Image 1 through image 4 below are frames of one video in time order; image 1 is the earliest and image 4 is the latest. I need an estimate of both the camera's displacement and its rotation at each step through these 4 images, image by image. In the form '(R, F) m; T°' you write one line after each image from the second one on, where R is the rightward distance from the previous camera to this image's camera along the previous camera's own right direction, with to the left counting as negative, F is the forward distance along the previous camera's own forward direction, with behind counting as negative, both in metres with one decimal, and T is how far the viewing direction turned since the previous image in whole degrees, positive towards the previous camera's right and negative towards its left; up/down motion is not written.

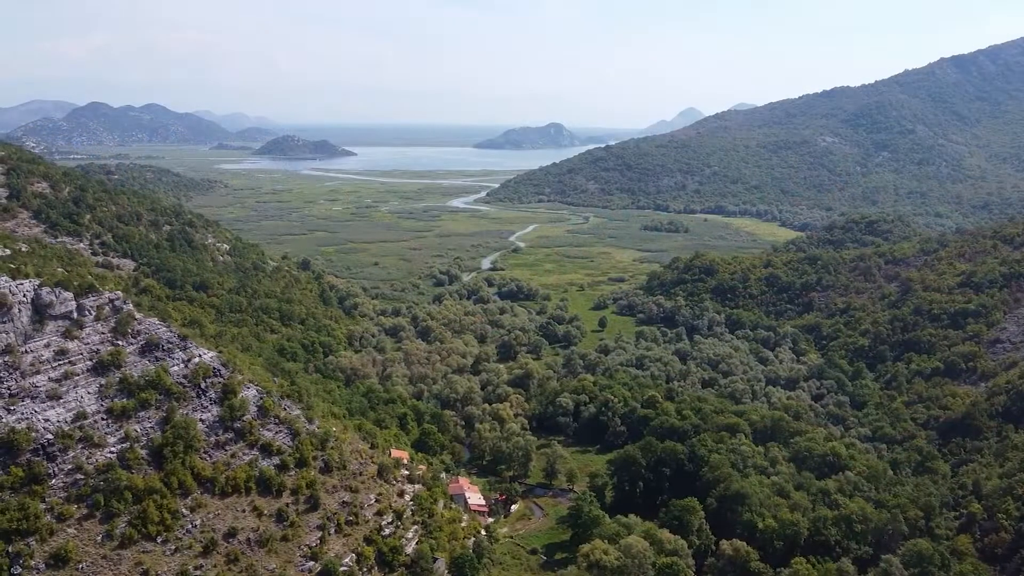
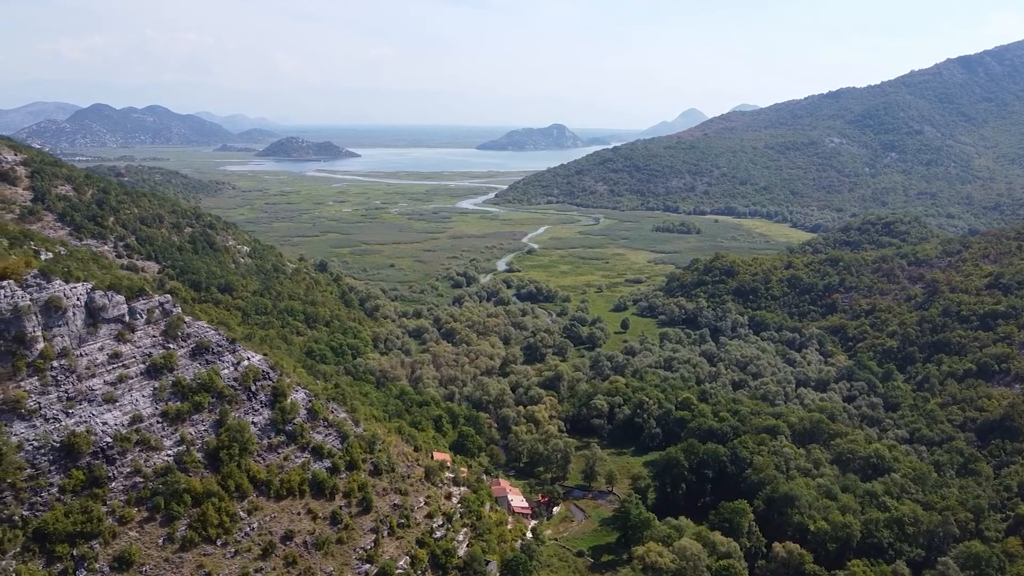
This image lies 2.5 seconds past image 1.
(-2.1, -0.1) m; 0°
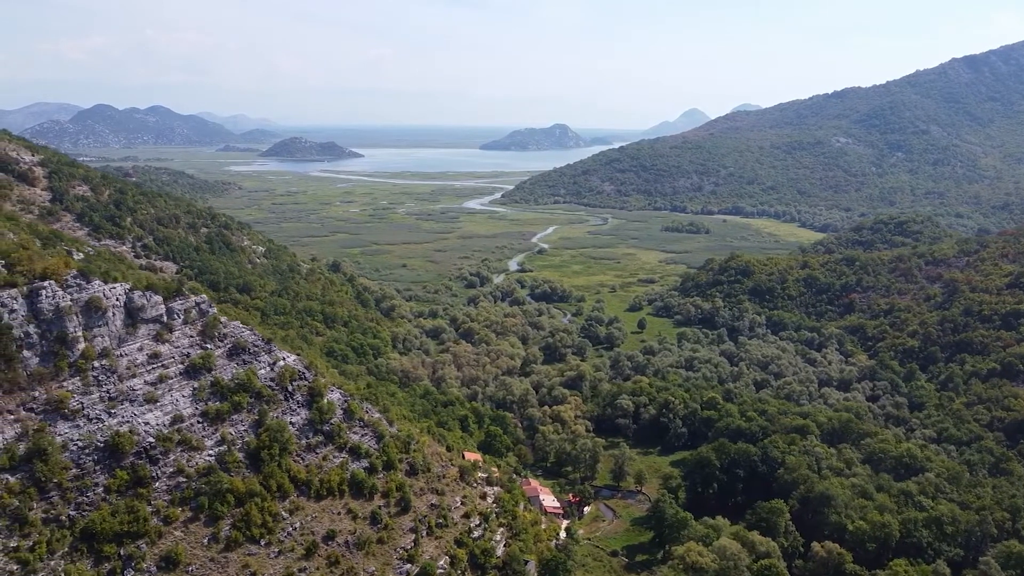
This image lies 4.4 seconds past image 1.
(-1.5, 0.0) m; 0°
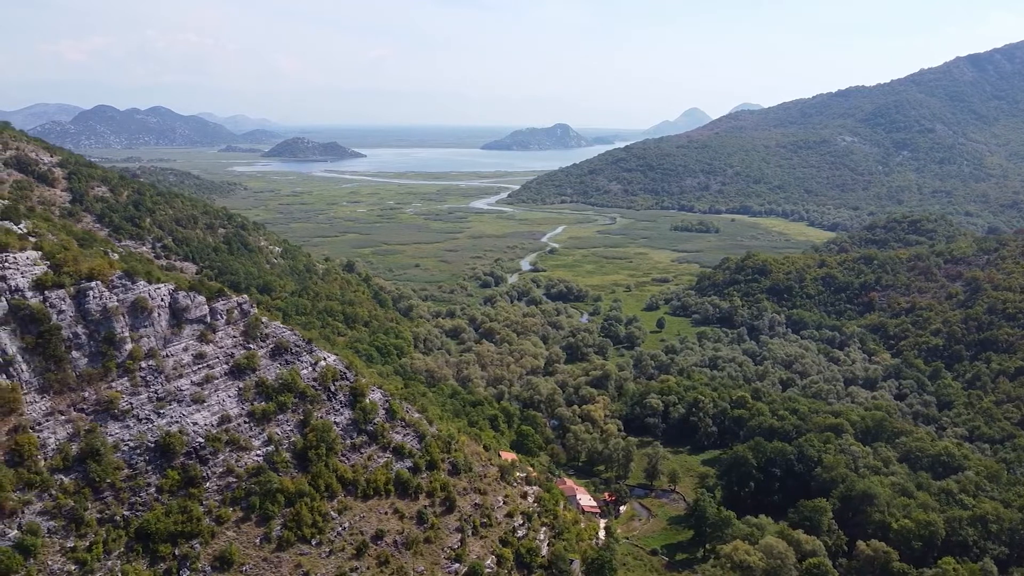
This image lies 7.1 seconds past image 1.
(-1.8, 0.0) m; 0°
